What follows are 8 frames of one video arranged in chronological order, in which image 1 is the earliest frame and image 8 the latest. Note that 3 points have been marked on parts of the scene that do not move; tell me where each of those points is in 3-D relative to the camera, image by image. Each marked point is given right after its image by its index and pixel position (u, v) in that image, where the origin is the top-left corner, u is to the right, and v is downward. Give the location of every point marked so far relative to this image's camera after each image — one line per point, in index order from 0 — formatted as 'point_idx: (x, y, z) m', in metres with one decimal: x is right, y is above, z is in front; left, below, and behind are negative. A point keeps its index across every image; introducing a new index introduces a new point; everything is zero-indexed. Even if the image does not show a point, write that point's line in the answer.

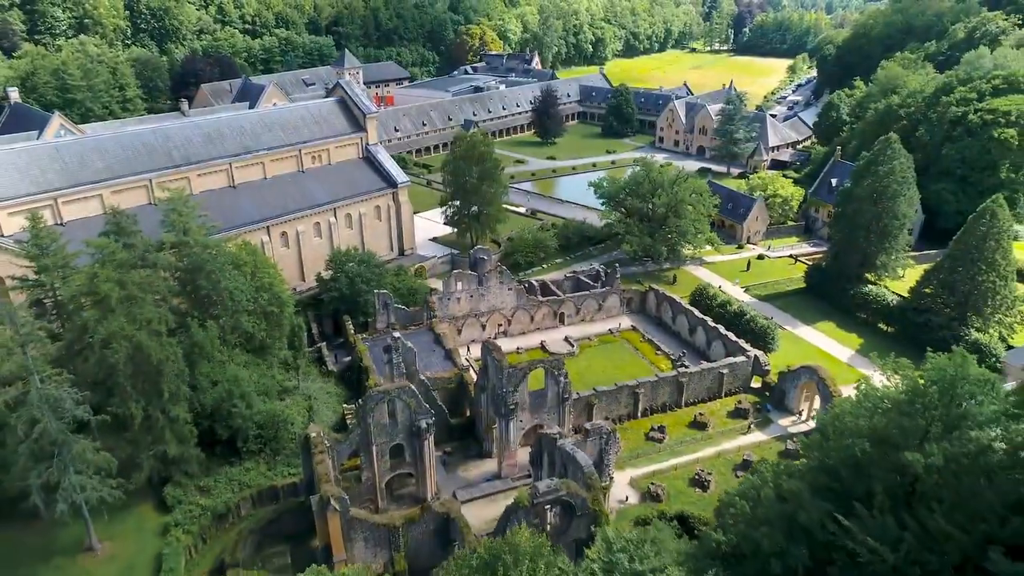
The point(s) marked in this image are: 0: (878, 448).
0: (+7.7, -3.4, +14.8) m
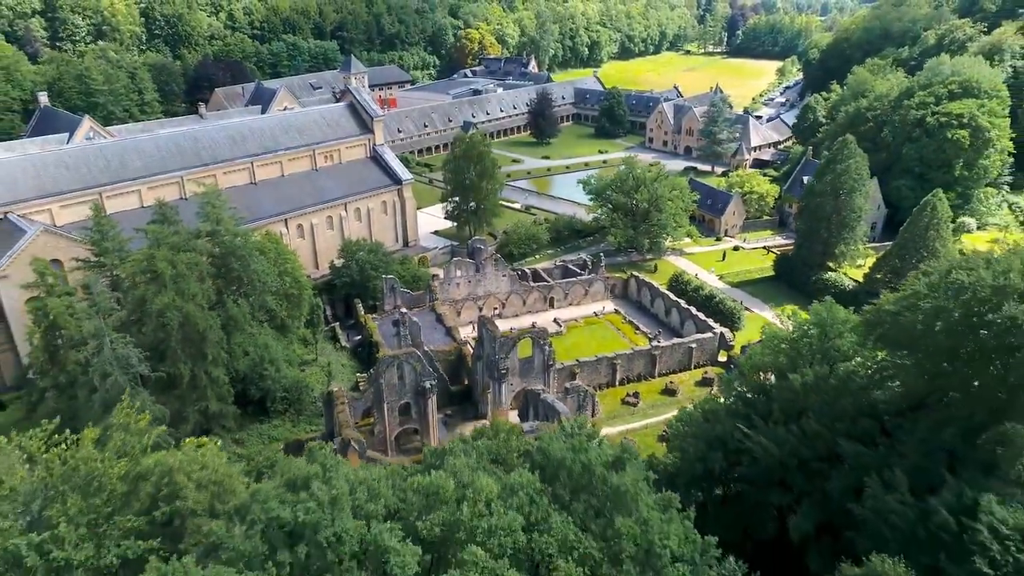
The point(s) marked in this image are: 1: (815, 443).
0: (+7.3, -2.5, +19.5) m
1: (+7.4, -3.8, +17.4) m
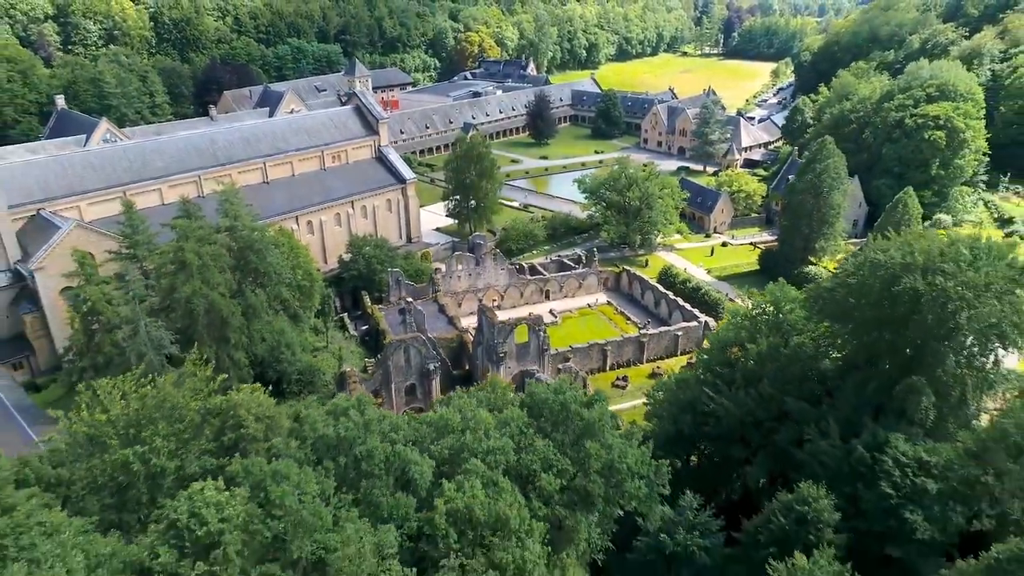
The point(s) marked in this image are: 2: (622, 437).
0: (+7.1, -2.0, +22.3) m
1: (+7.3, -3.3, +20.2) m
2: (+2.6, -3.8, +18.1) m
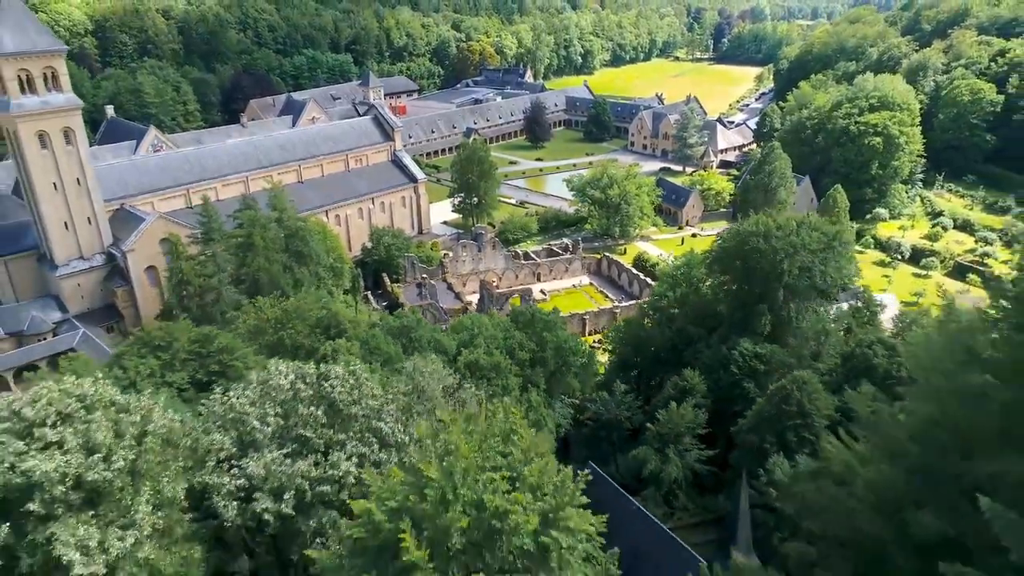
0: (+6.8, -0.5, +31.4) m
1: (+6.9, -1.9, +29.4) m
2: (+2.3, -2.3, +27.3) m
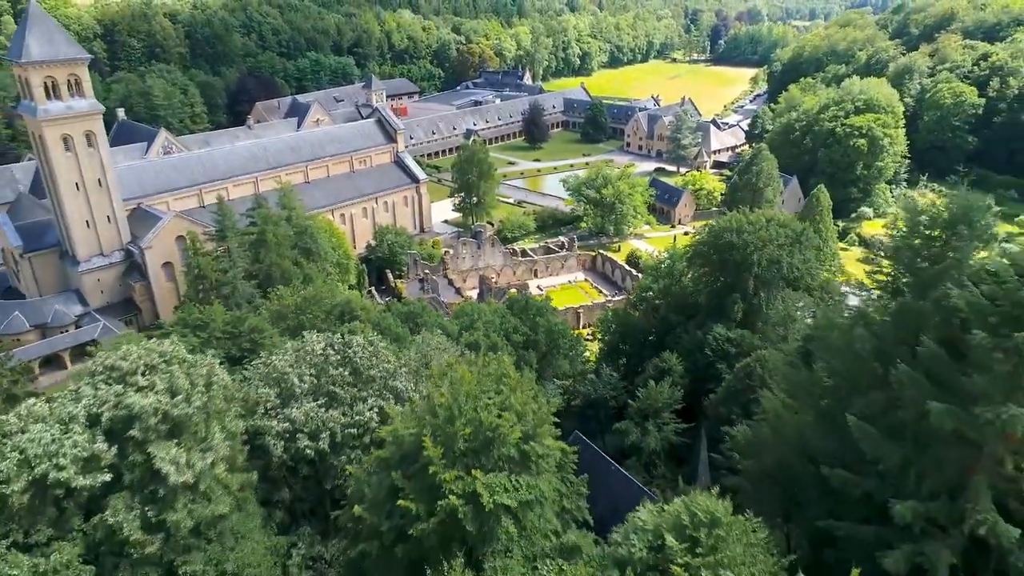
0: (+6.6, -0.2, +34.0) m
1: (+6.8, -1.5, +31.9) m
2: (+2.1, -2.0, +29.9) m
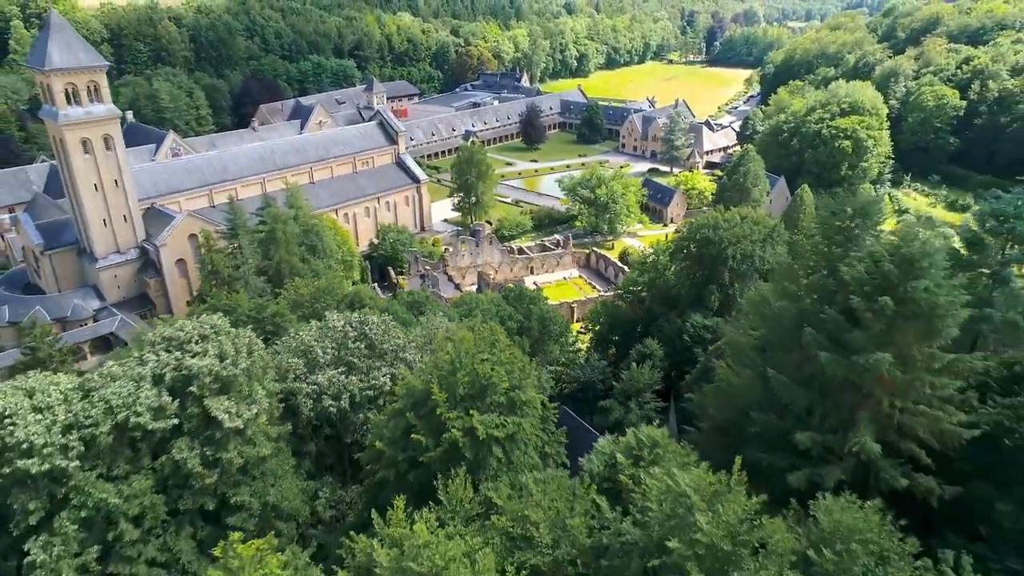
0: (+6.4, +0.2, +36.5) m
1: (+6.6, -1.1, +34.4) m
2: (+1.9, -1.6, +32.4) m
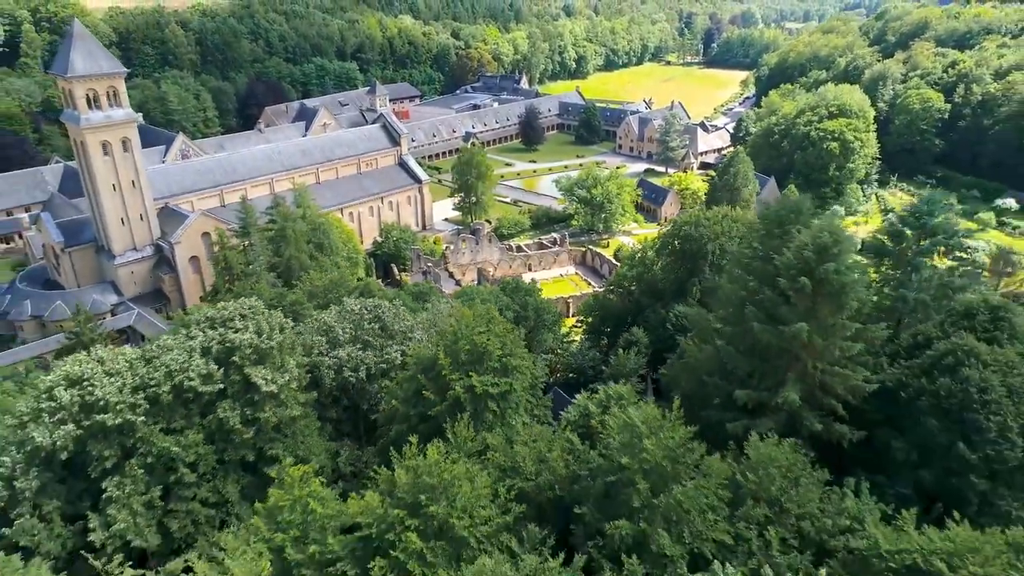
0: (+6.3, +0.5, +39.0) m
1: (+6.4, -0.8, +36.9) m
2: (+1.8, -1.3, +34.9) m
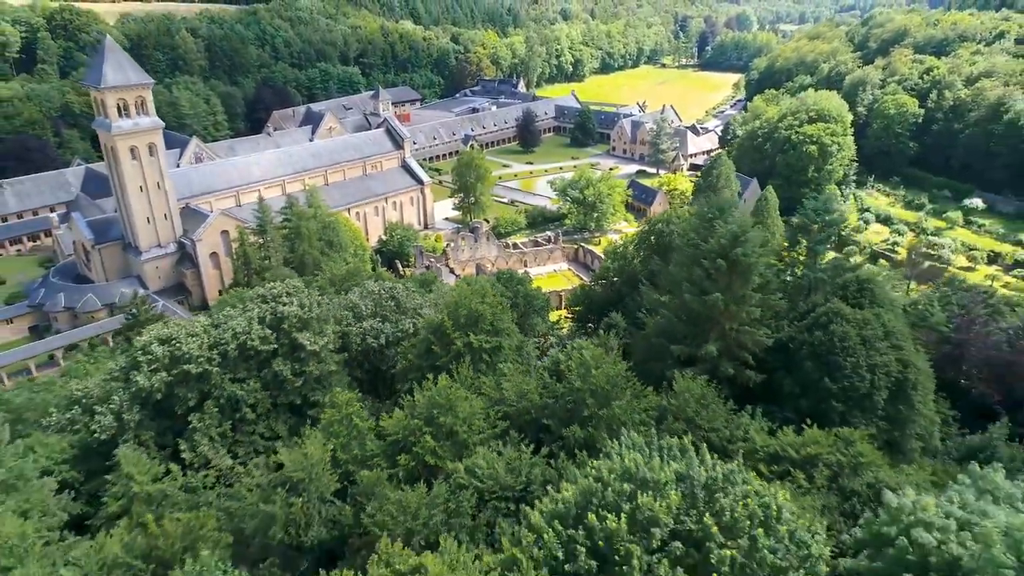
0: (+6.0, +1.0, +43.4) m
1: (+6.1, -0.3, +41.3) m
2: (+1.5, -0.8, +39.3) m
